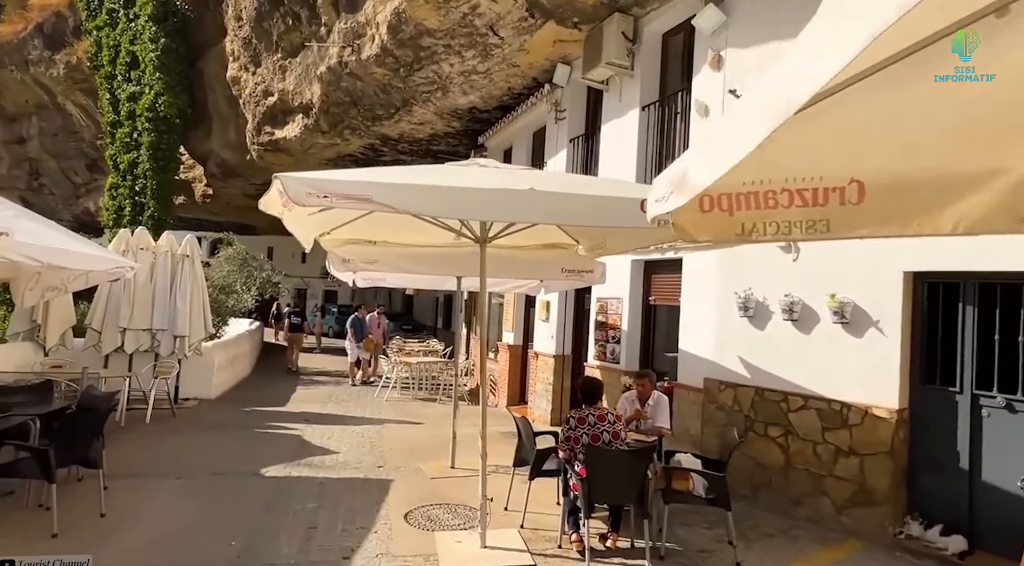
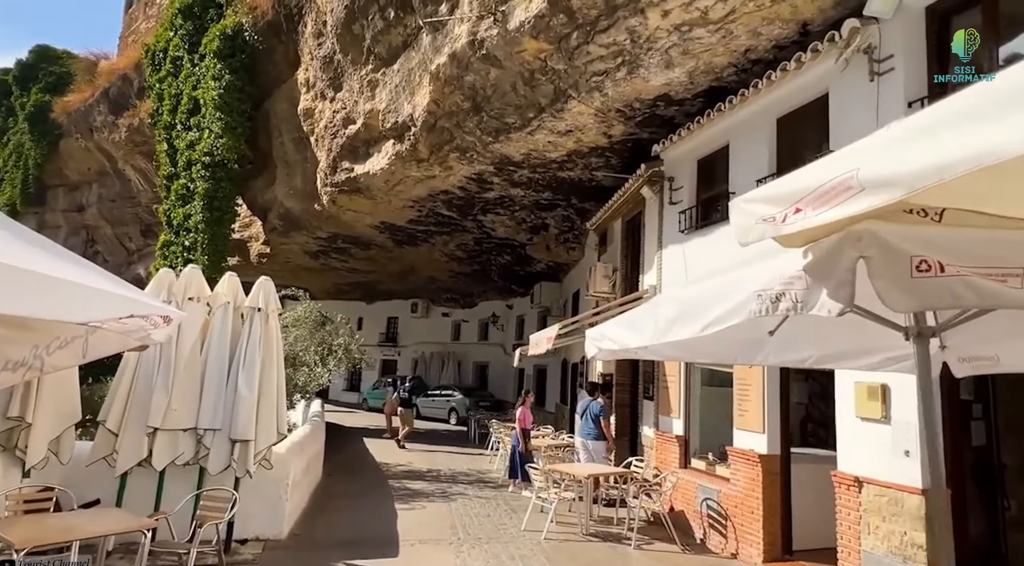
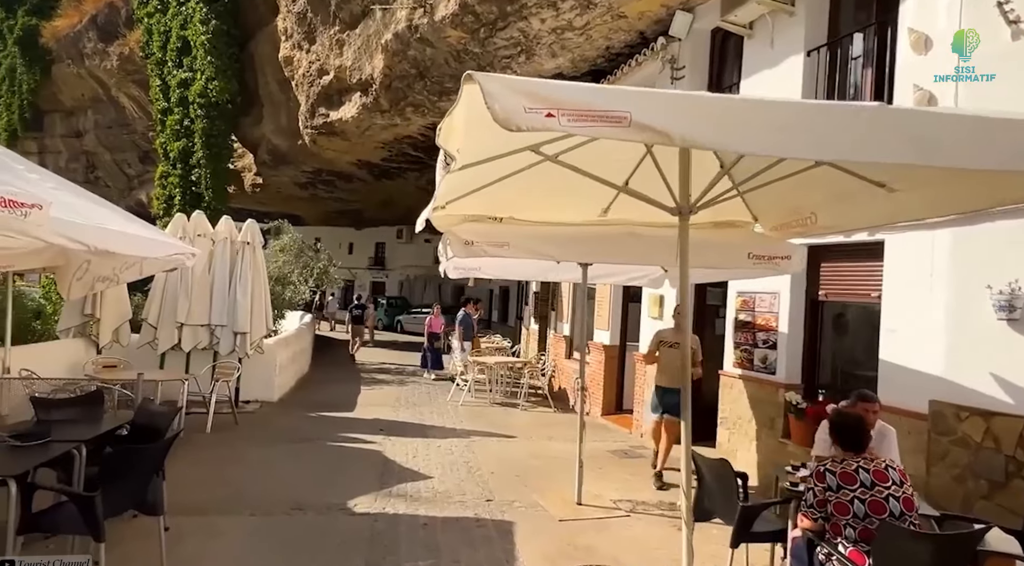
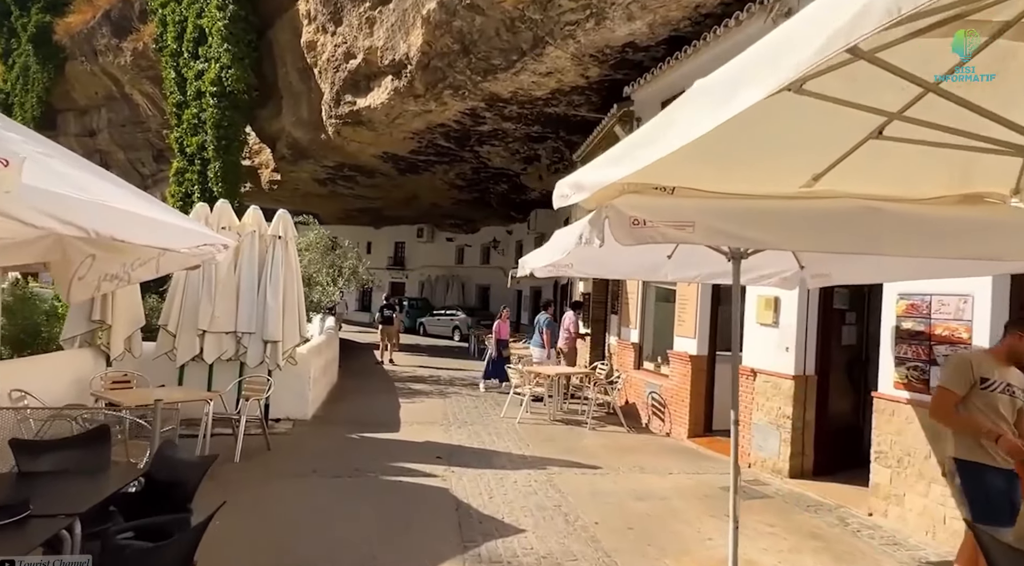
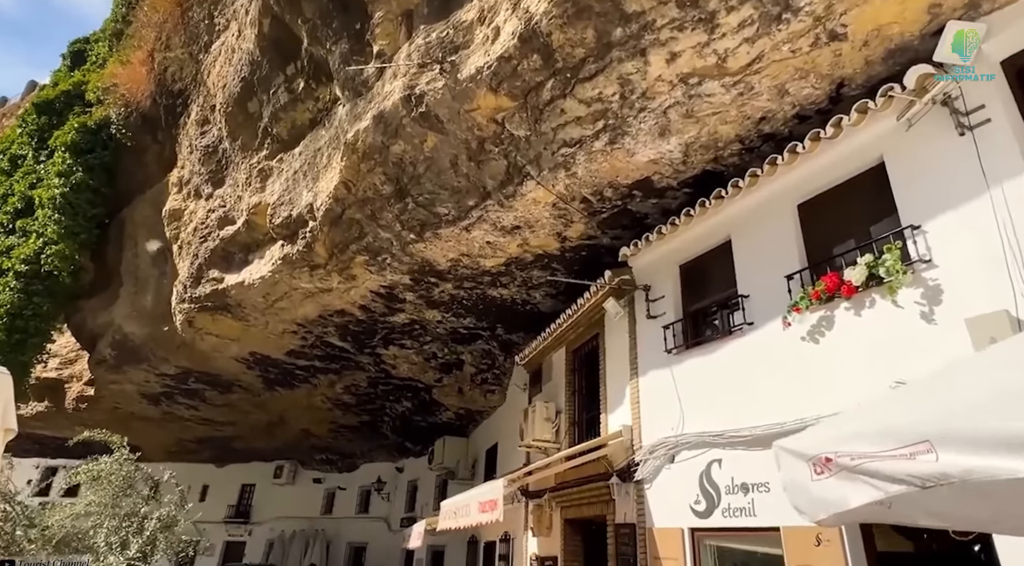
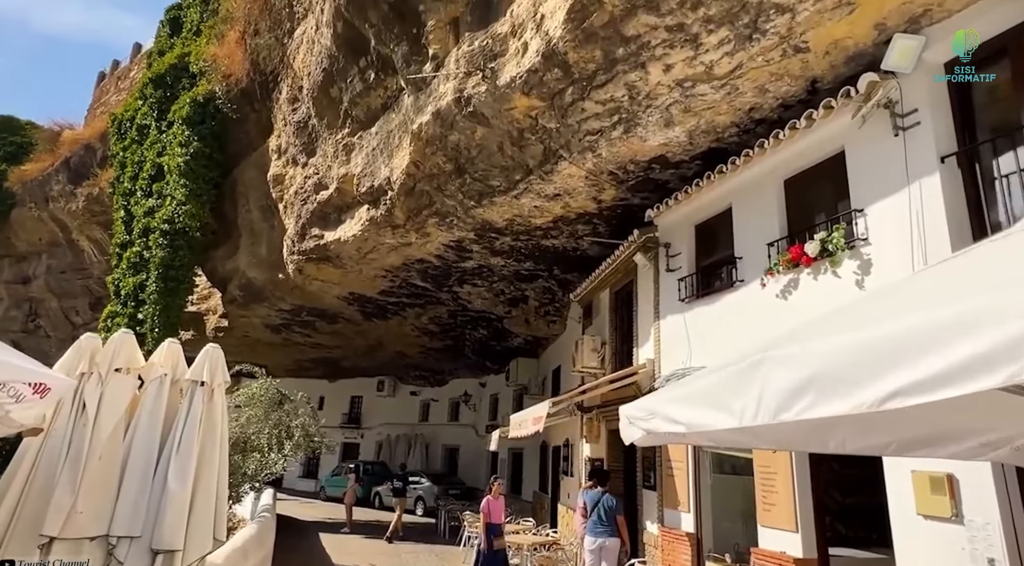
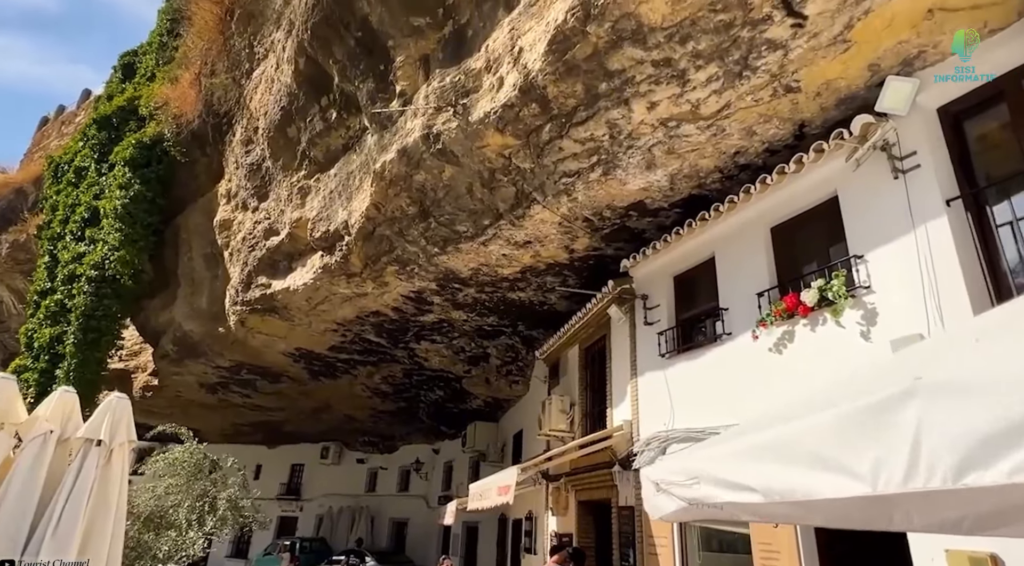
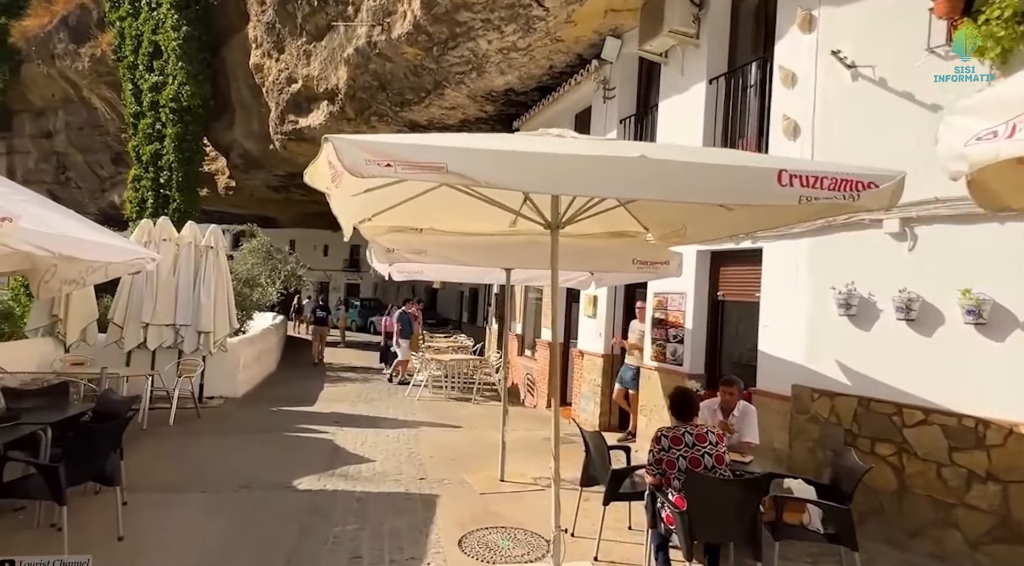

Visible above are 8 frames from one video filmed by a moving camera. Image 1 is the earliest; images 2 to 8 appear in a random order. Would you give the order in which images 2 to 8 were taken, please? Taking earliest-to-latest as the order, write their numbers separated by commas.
8, 3, 4, 2, 6, 7, 5
